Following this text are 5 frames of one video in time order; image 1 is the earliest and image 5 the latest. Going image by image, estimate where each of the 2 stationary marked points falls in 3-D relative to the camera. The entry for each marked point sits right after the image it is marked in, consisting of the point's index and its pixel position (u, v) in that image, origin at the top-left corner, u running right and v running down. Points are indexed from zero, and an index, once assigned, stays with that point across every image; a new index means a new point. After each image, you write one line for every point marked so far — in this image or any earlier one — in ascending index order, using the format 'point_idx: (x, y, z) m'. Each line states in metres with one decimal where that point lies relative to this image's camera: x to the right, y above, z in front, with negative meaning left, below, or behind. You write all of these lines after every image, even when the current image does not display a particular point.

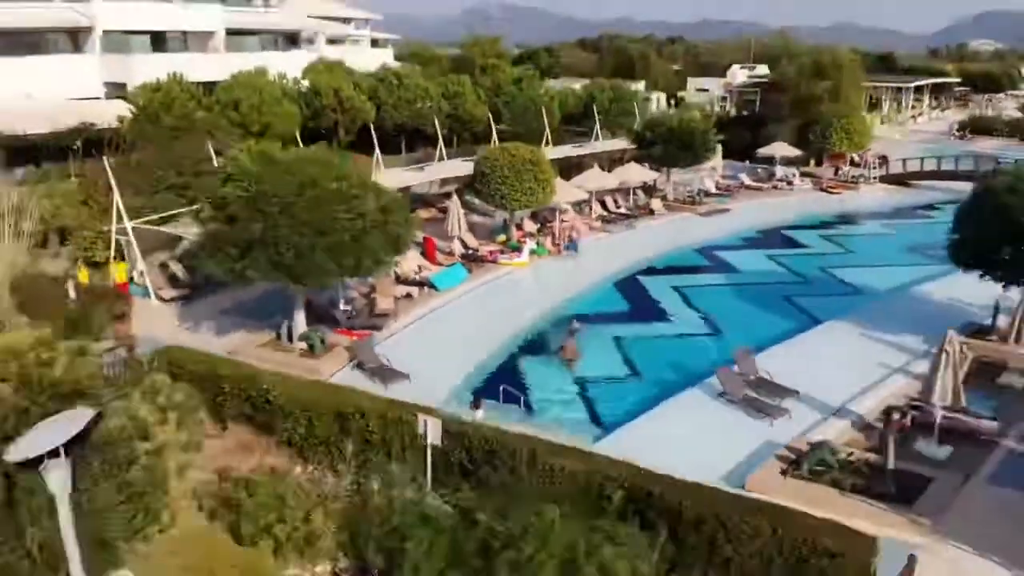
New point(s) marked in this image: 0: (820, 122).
0: (+6.9, +3.7, +17.7) m
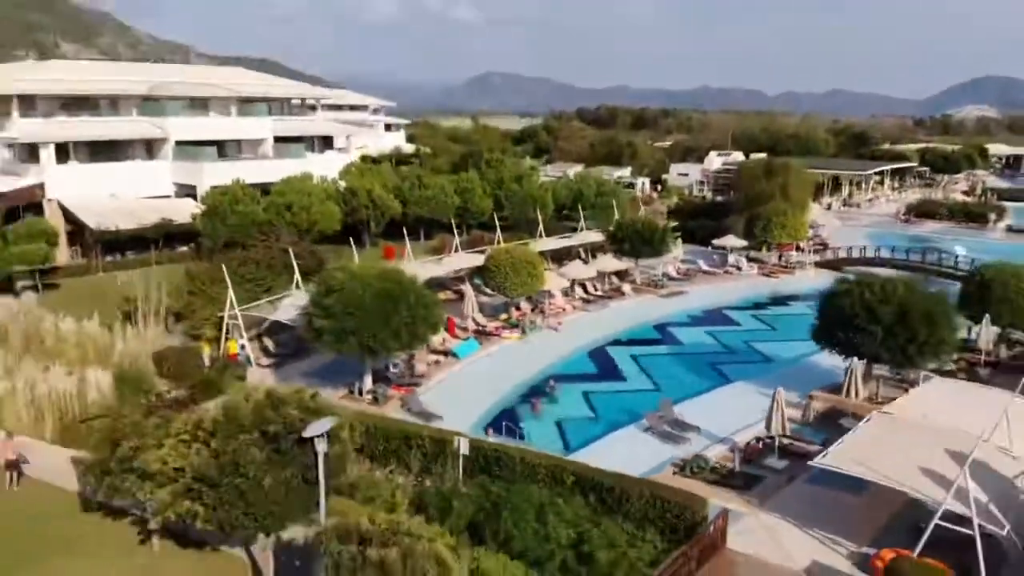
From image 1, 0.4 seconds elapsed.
0: (+6.9, +1.9, +21.5) m
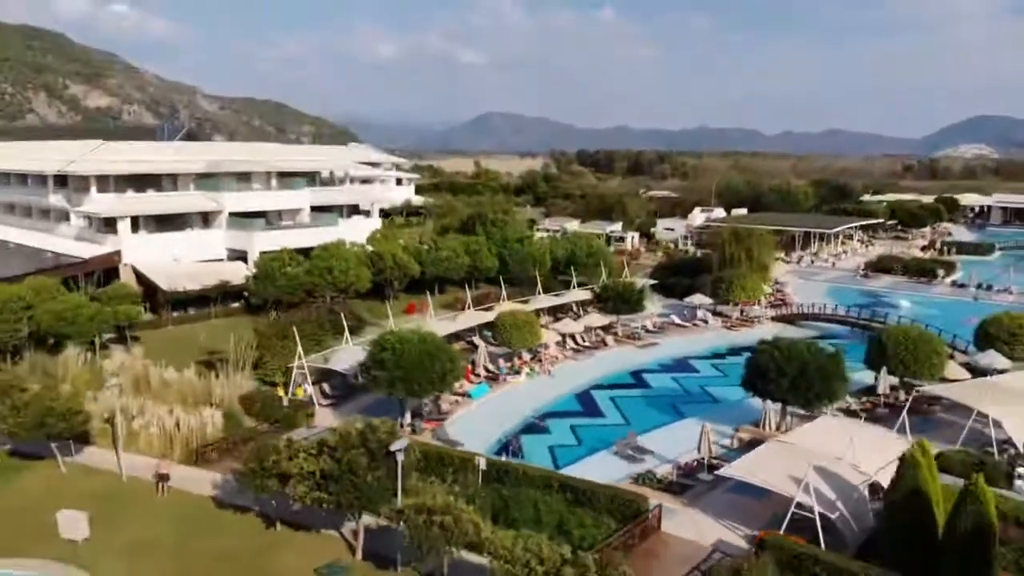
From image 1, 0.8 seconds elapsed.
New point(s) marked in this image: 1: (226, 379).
0: (+6.9, +0.3, +25.3) m
1: (-6.0, -1.9, +16.5) m
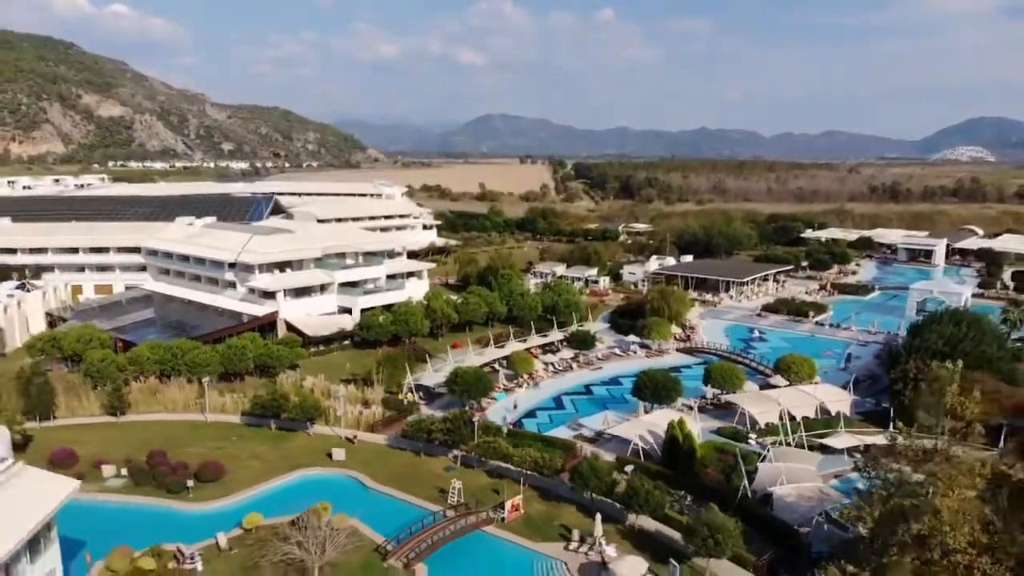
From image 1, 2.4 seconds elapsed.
0: (+7.2, -2.0, +40.8) m
1: (-5.8, -4.2, +32.0) m
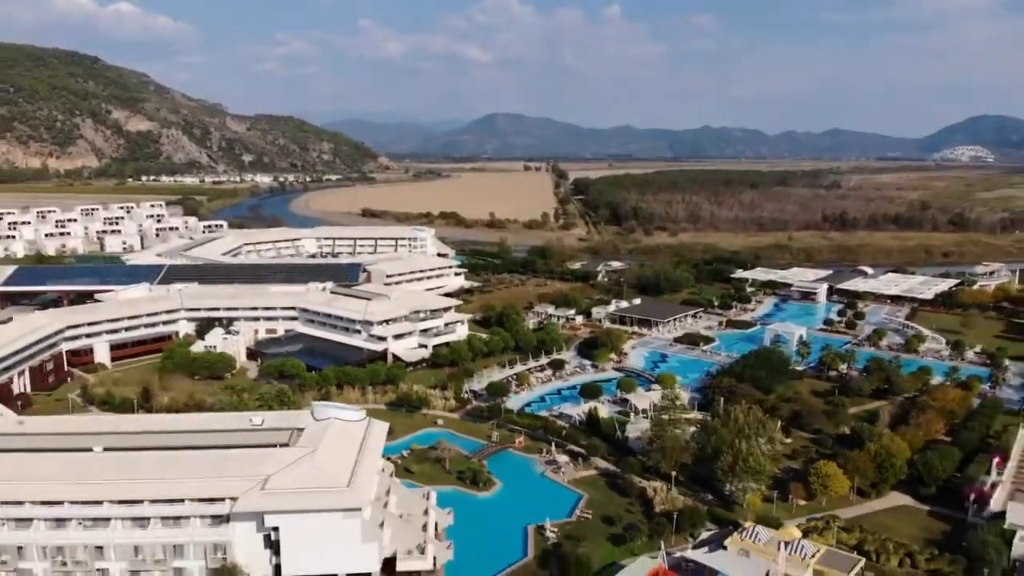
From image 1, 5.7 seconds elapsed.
0: (+7.8, -6.3, +72.5) m
1: (-5.2, -8.5, +63.8) m
